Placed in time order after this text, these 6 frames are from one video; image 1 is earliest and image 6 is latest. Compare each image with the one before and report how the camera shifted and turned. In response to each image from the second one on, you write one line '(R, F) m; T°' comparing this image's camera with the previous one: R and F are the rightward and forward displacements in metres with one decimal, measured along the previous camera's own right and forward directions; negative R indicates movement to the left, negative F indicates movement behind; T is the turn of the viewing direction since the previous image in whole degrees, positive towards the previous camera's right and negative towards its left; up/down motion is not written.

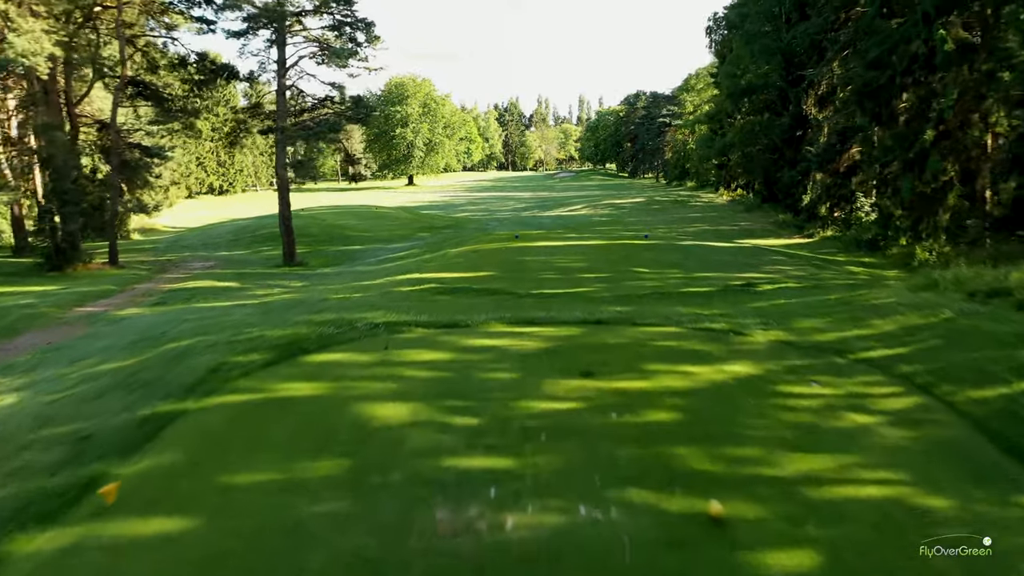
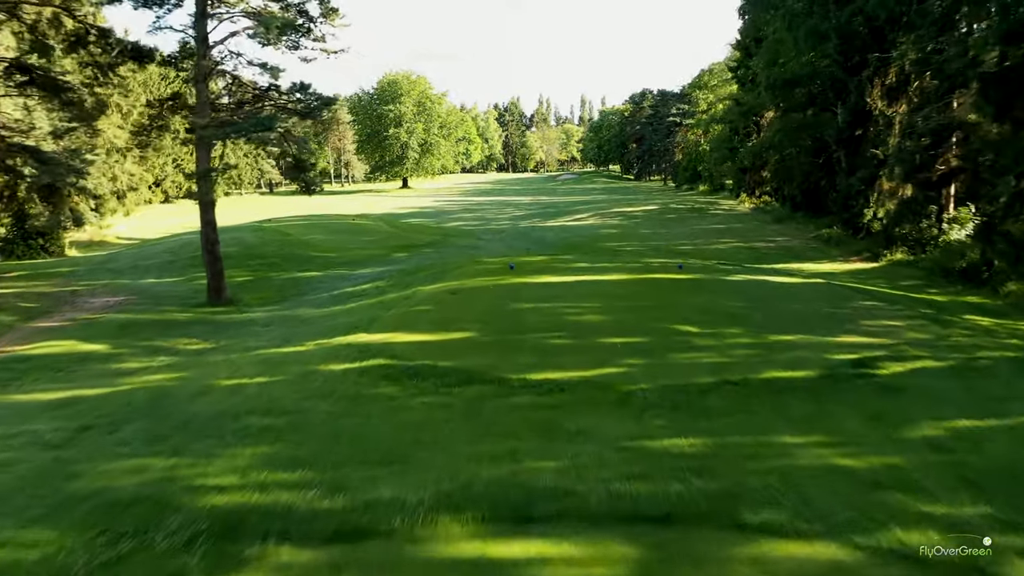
(+0.1, +3.3) m; 0°
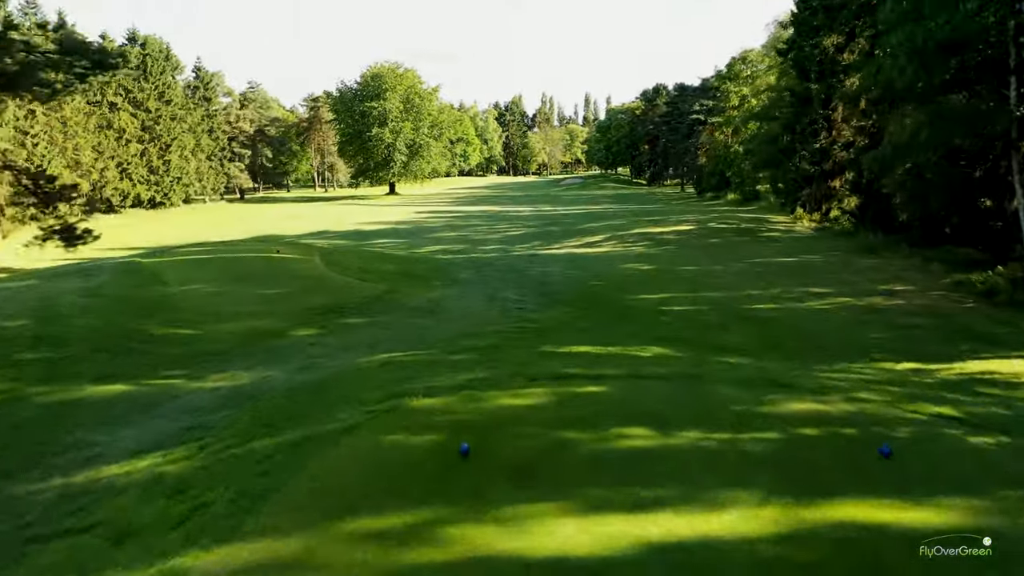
(+0.3, +6.5) m; 0°
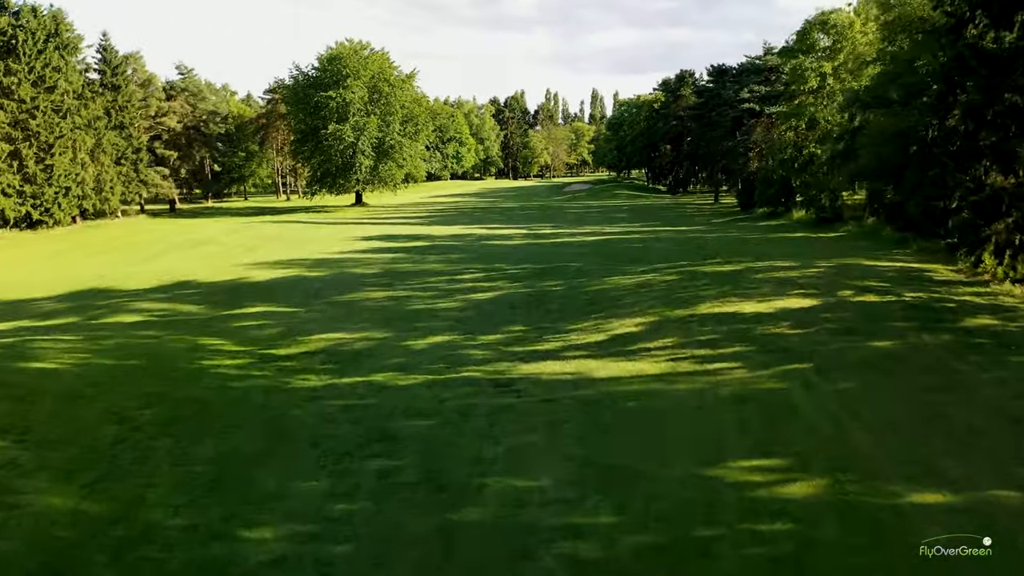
(+0.9, +10.8) m; 0°
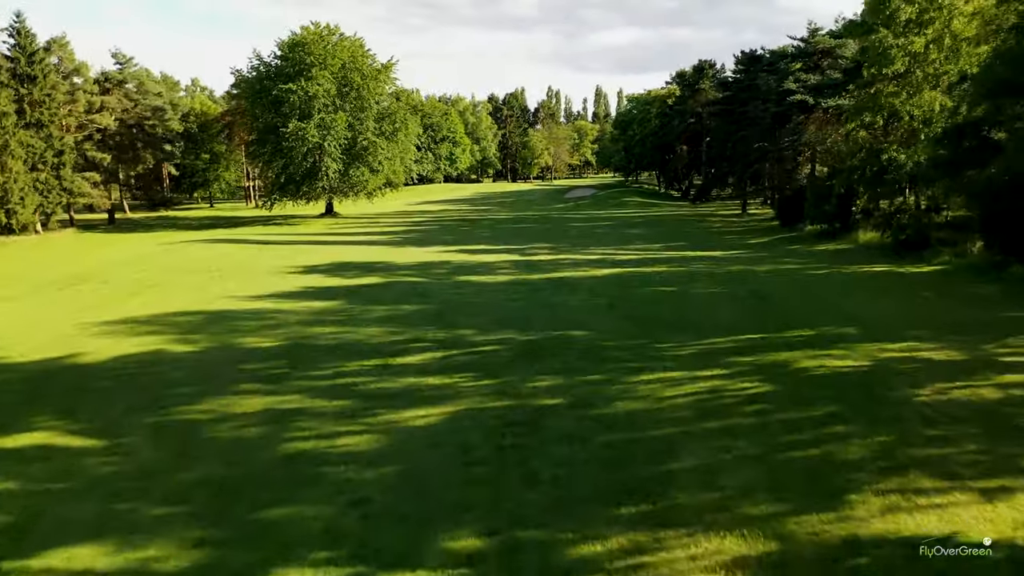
(+0.5, +6.5) m; 0°
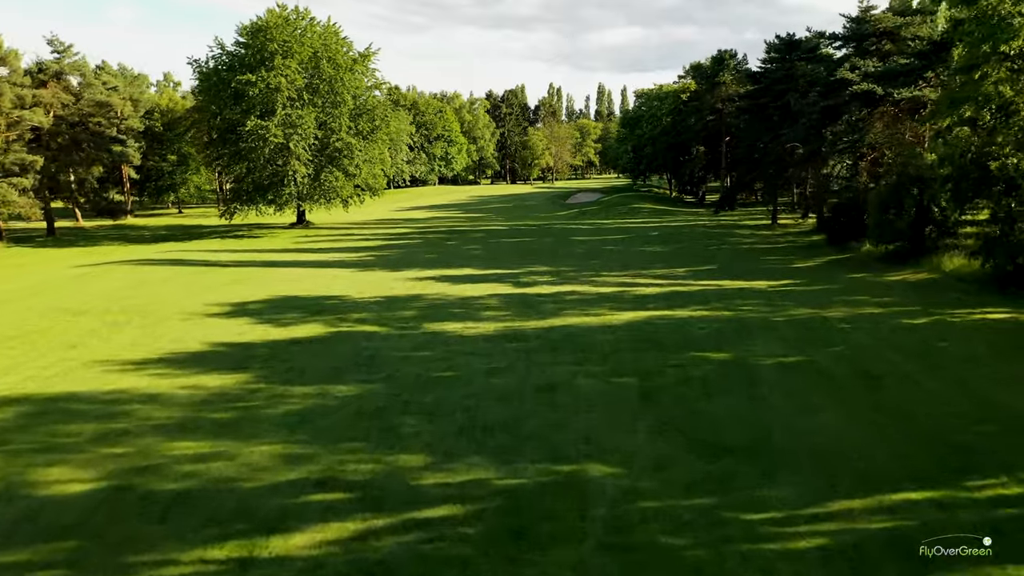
(+0.3, +5.0) m; 0°
